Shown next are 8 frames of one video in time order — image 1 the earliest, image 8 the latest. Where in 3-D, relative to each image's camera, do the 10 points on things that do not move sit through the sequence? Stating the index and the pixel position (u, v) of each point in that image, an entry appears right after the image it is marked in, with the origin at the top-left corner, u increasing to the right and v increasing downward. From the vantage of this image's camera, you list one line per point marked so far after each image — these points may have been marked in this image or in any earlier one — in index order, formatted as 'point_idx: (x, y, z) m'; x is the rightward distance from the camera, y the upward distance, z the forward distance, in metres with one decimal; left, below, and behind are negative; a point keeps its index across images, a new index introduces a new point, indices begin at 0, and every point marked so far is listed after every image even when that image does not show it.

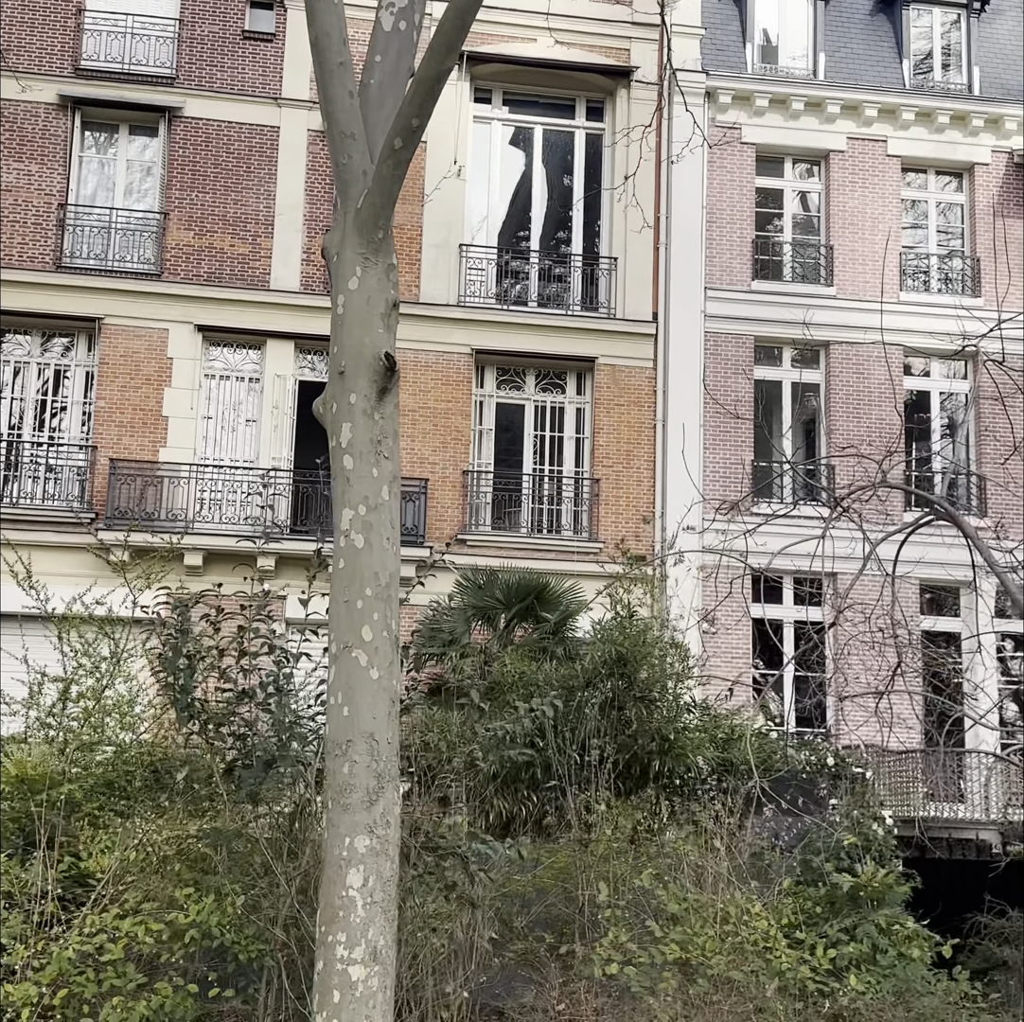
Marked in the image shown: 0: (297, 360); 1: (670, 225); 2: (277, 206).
0: (-2.9, +2.0, +16.6) m
1: (+2.2, +4.0, +17.3) m
2: (-3.2, +4.1, +16.8) m
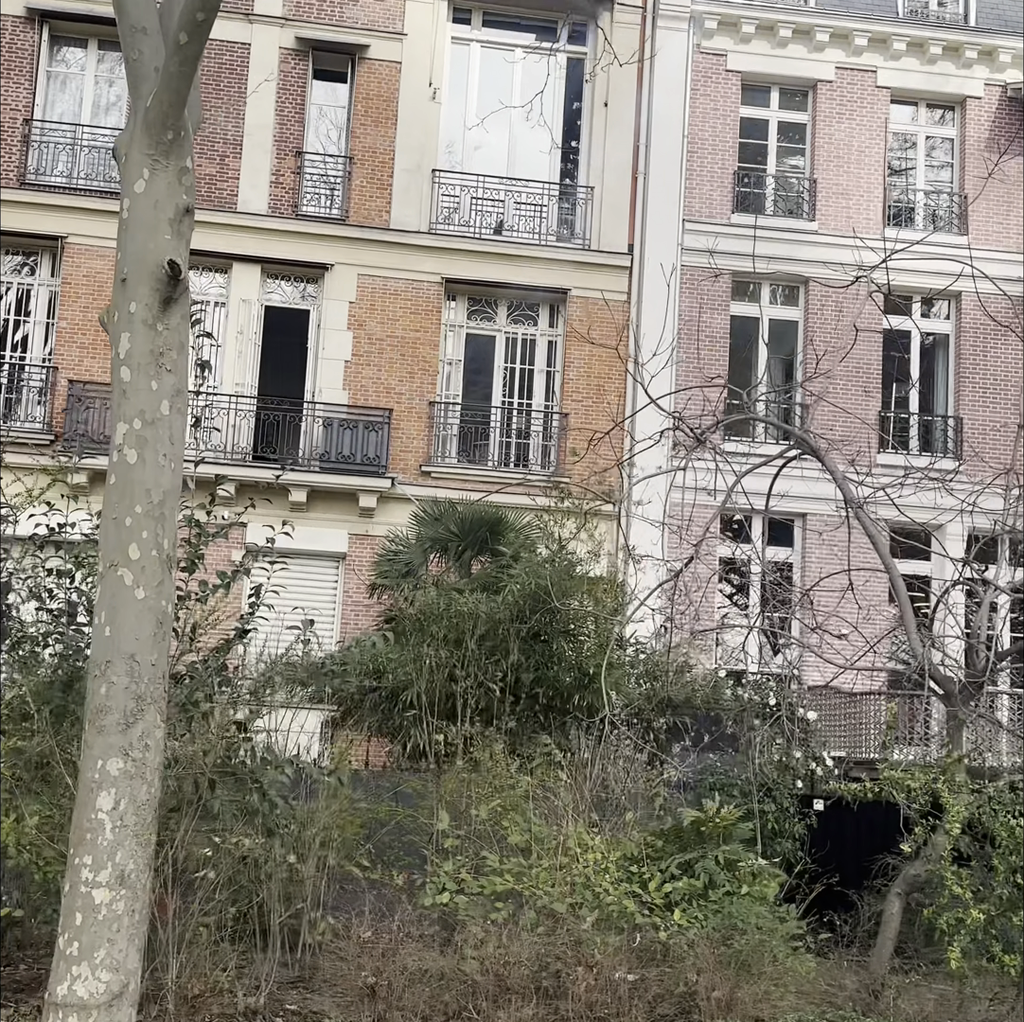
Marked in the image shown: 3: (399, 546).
0: (-3.3, +3.0, +16.4) m
1: (+1.9, +4.9, +16.9) m
2: (-3.5, +5.1, +16.4) m
3: (-1.3, -0.4, +14.6) m
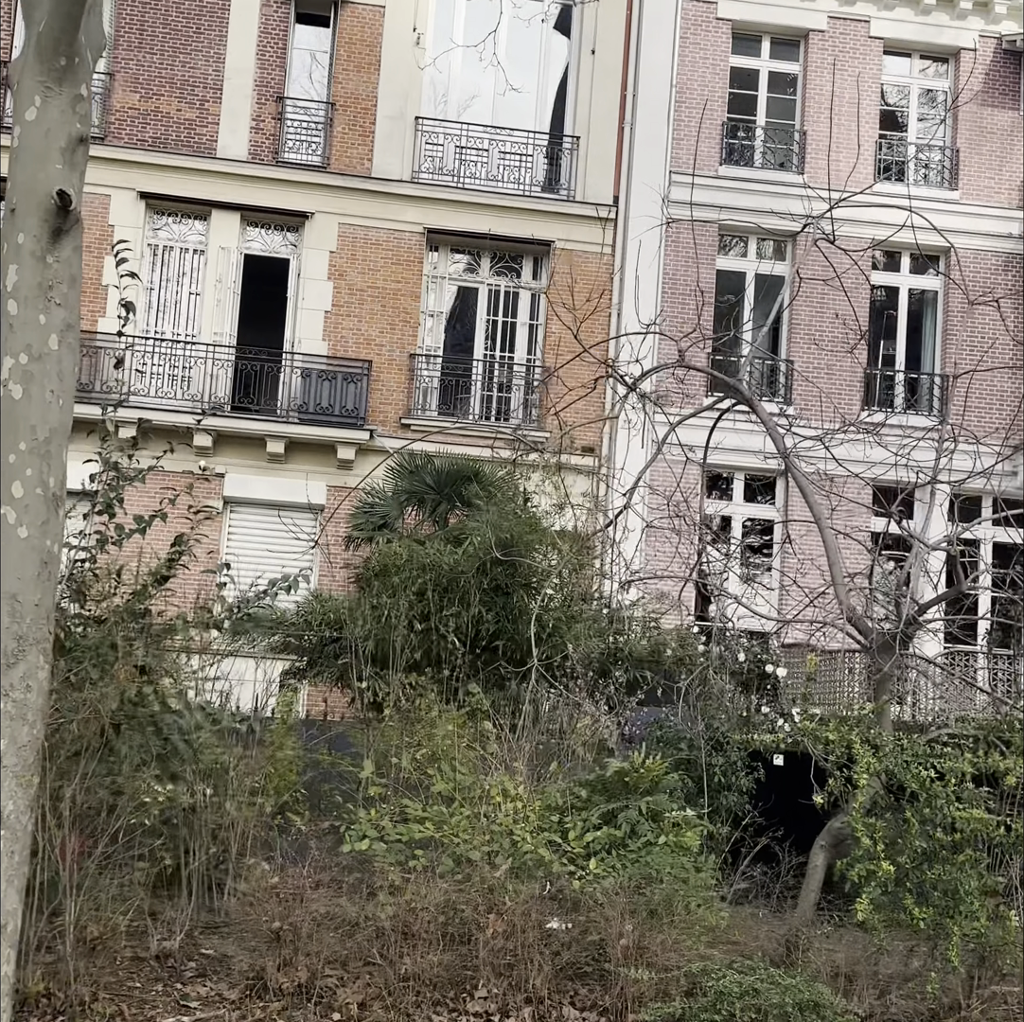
0: (-3.5, +3.6, +16.2) m
1: (+1.7, +5.5, +16.6) m
2: (-3.7, +5.7, +16.2) m
3: (-1.6, +0.1, +14.6) m
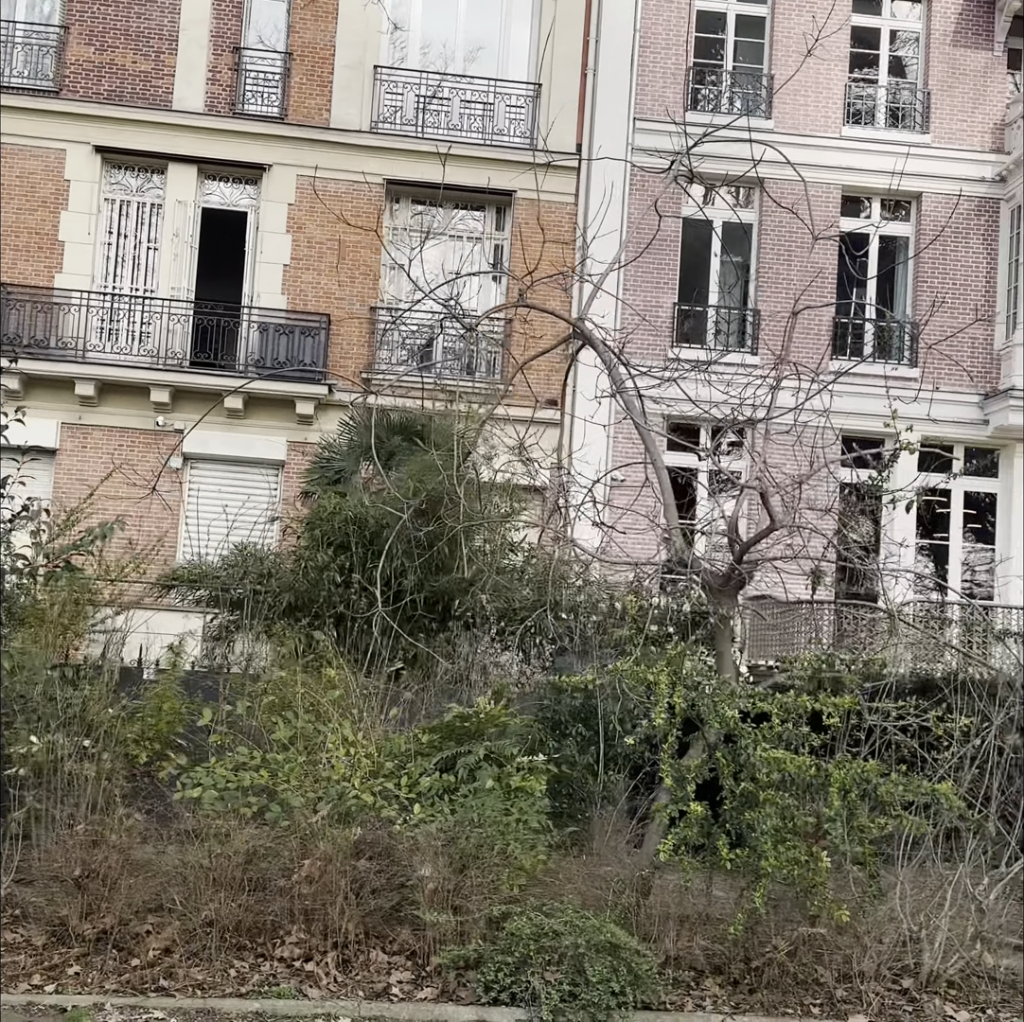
0: (-4.0, +4.2, +16.0) m
1: (+1.1, +6.1, +16.3) m
2: (-4.3, +6.3, +16.0) m
3: (-2.1, +0.7, +14.5) m
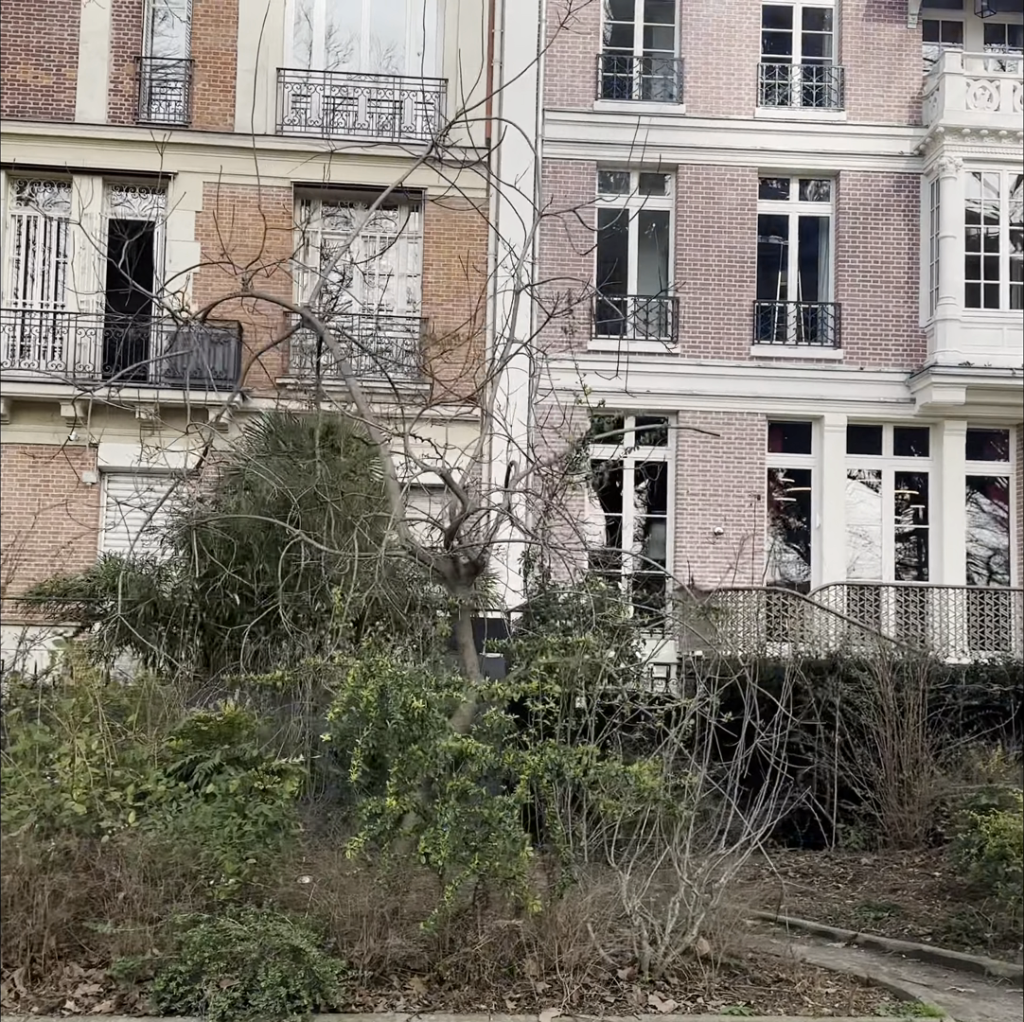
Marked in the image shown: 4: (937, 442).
0: (-5.2, +4.0, +15.9) m
1: (-0.1, +6.2, +16.2) m
2: (-5.5, +6.1, +15.9) m
3: (-3.1, +0.6, +14.4) m
4: (+5.7, +0.9, +16.5) m
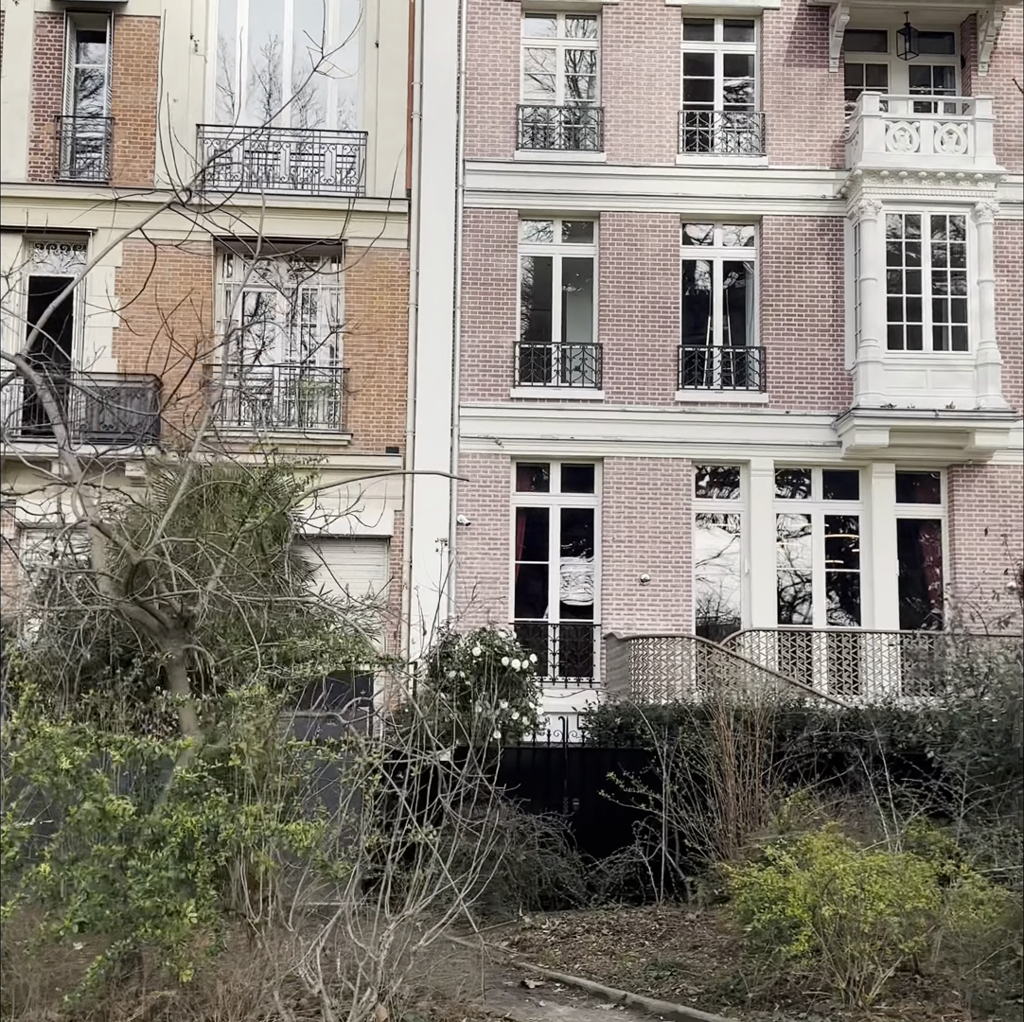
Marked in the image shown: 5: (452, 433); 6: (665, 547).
0: (-6.2, +3.3, +16.0) m
1: (-1.2, +5.5, +16.3) m
2: (-6.6, +5.4, +16.0) m
3: (-4.1, 0.0, +14.3) m
4: (+4.7, +0.4, +16.3) m
5: (-0.8, +1.0, +16.0) m
6: (+2.0, -0.5, +16.1) m
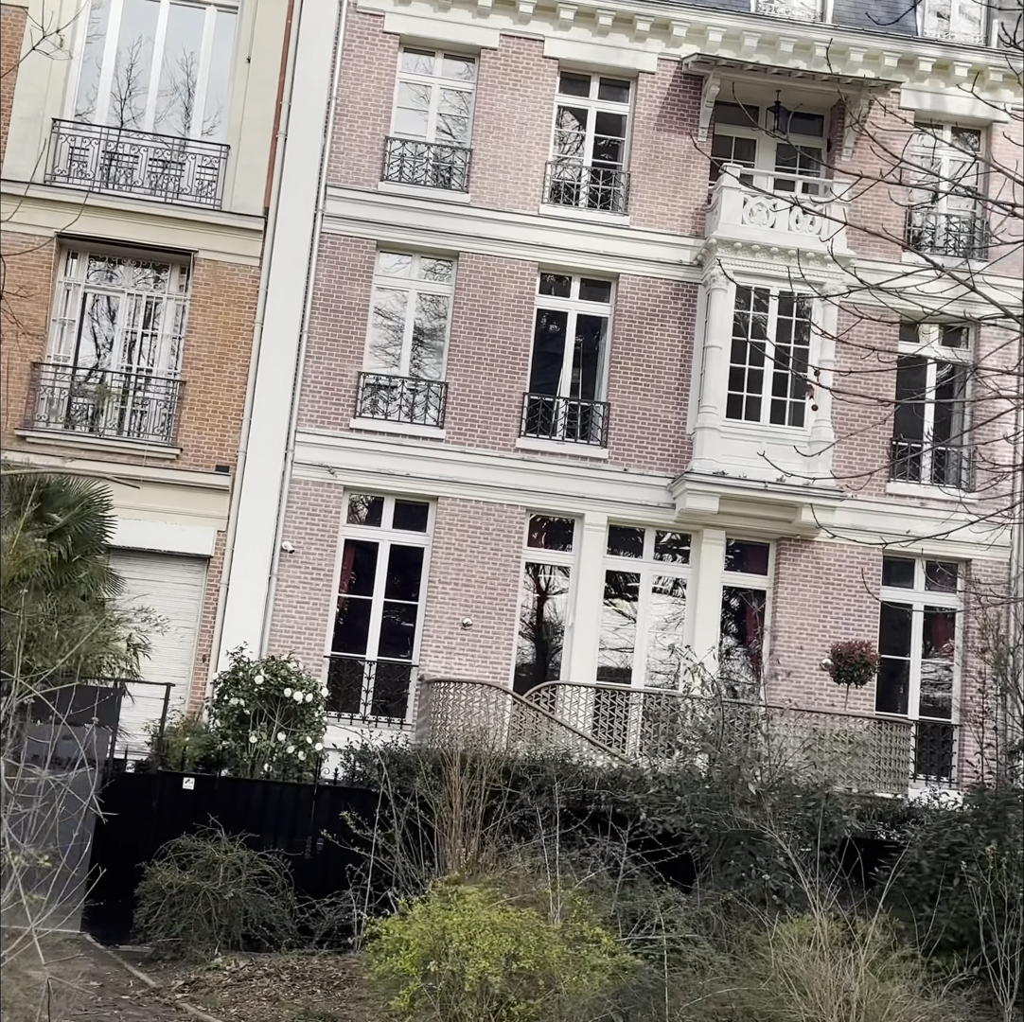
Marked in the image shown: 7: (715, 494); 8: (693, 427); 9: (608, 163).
0: (-8.1, +3.5, +15.4) m
1: (-2.9, +5.2, +16.2) m
2: (-8.3, +5.6, +15.4) m
3: (-6.2, 0.0, +13.7) m
4: (+2.4, -0.5, +16.4) m
5: (-2.9, +0.7, +15.7) m
6: (-0.3, -1.1, +15.9) m
7: (+2.6, +0.2, +15.8) m
8: (+2.4, +1.1, +16.3) m
9: (+1.3, +4.9, +17.4) m
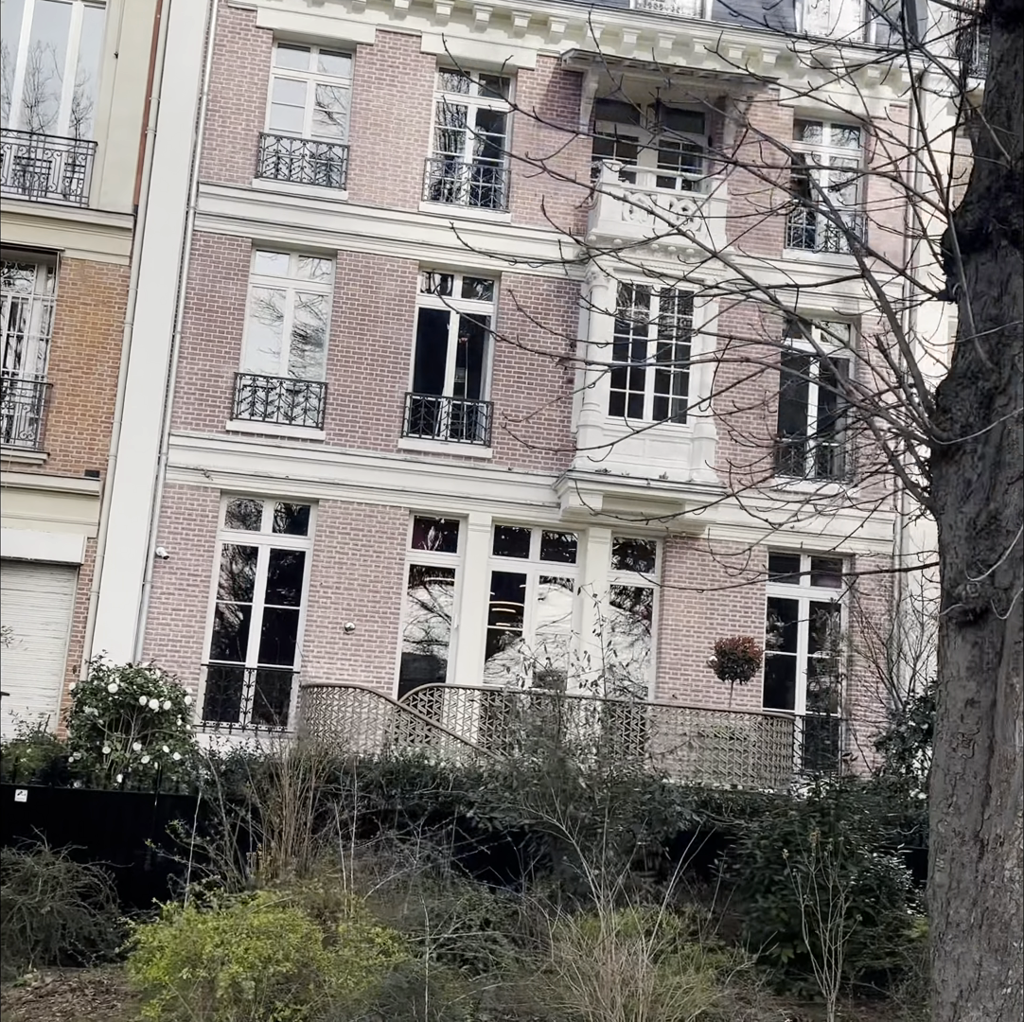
0: (-9.6, +3.3, +14.7) m
1: (-4.5, +5.1, +15.8) m
2: (-9.8, +5.4, +14.8) m
3: (-7.5, -0.1, +13.1) m
4: (+0.9, -0.5, +16.3) m
5: (-4.4, +0.6, +15.3) m
6: (-1.7, -1.1, +15.6) m
7: (+1.1, +0.2, +15.7) m
8: (+0.9, +1.1, +16.2) m
9: (-0.3, +4.9, +17.3) m
